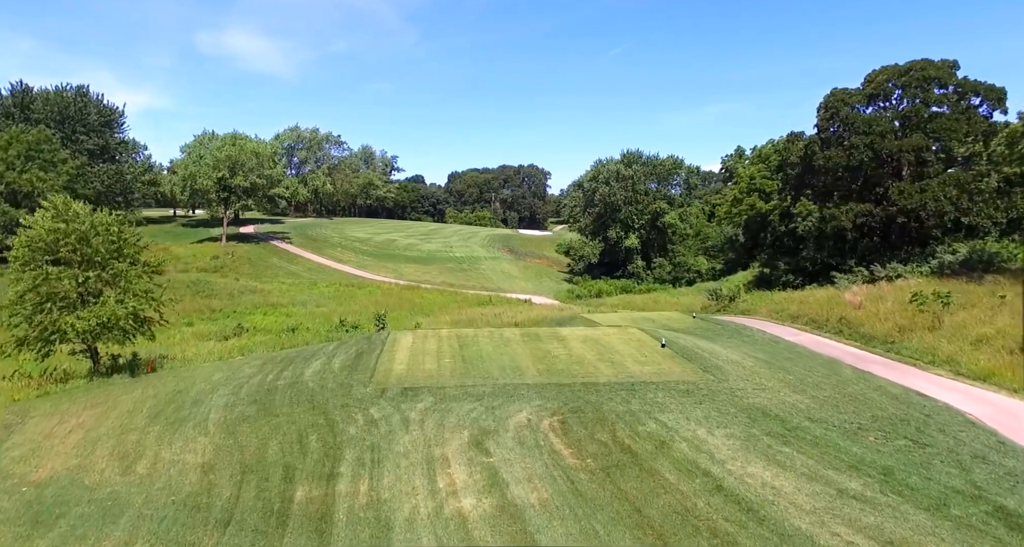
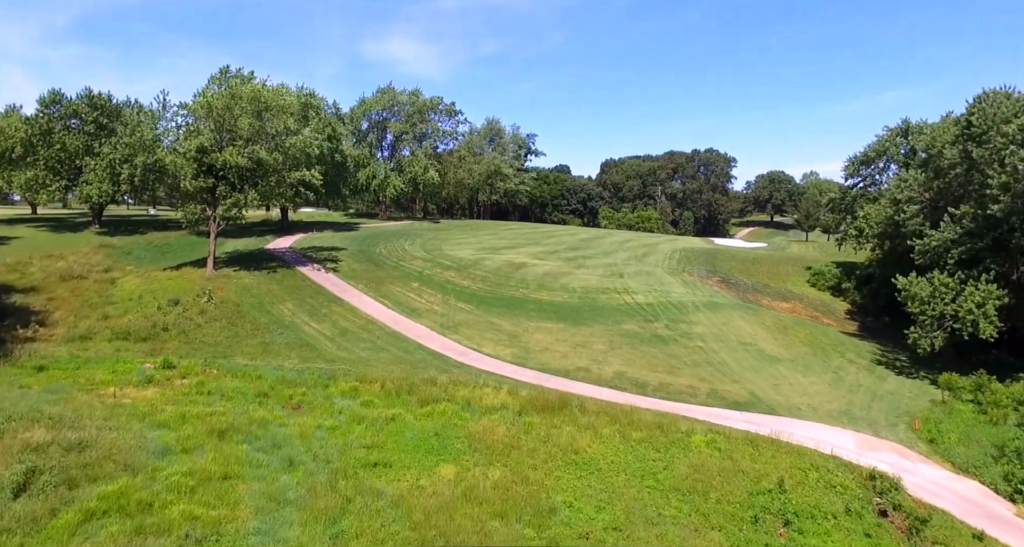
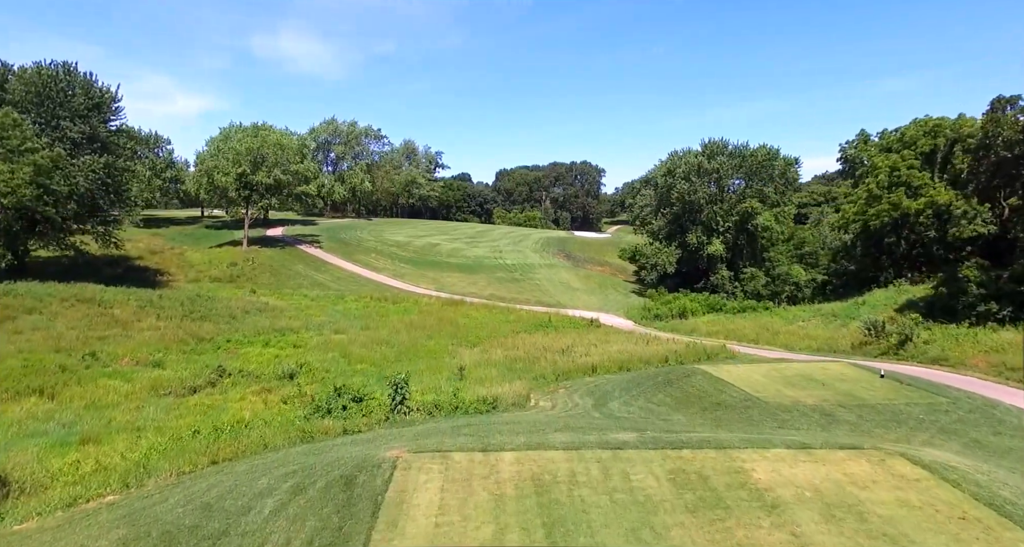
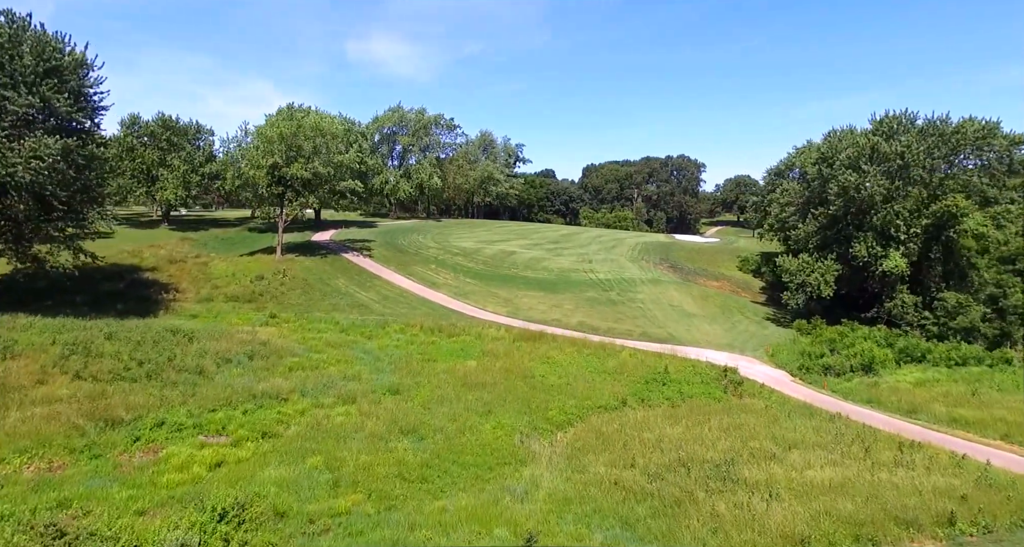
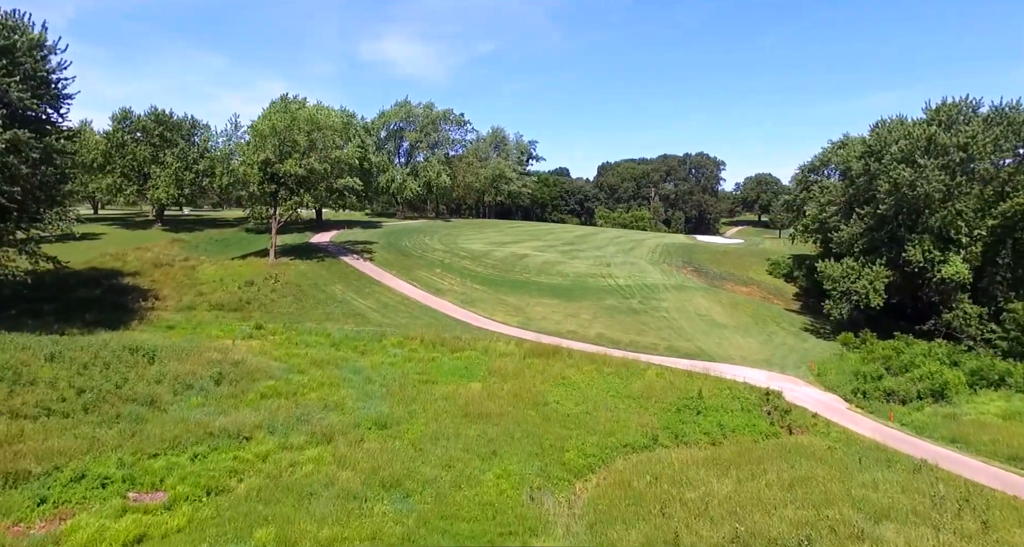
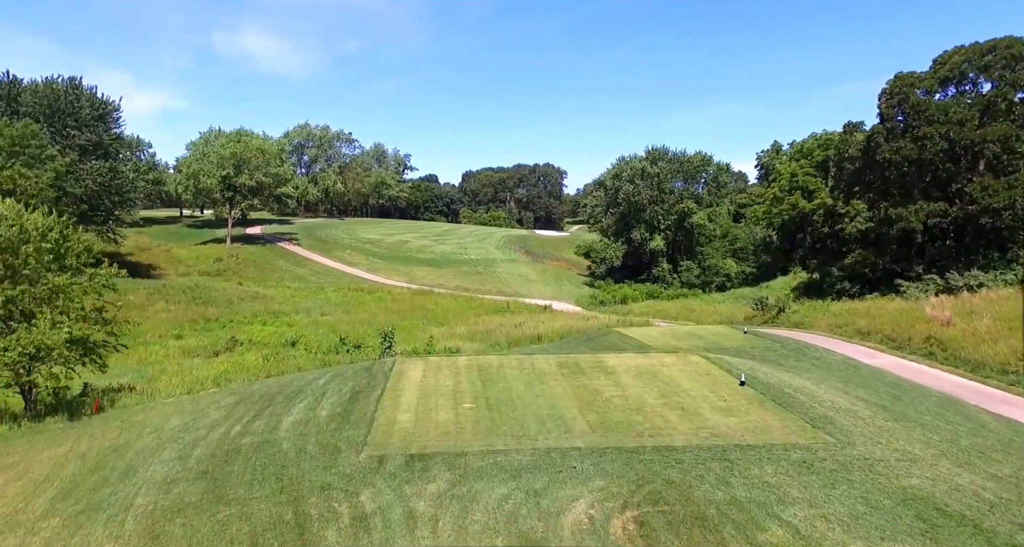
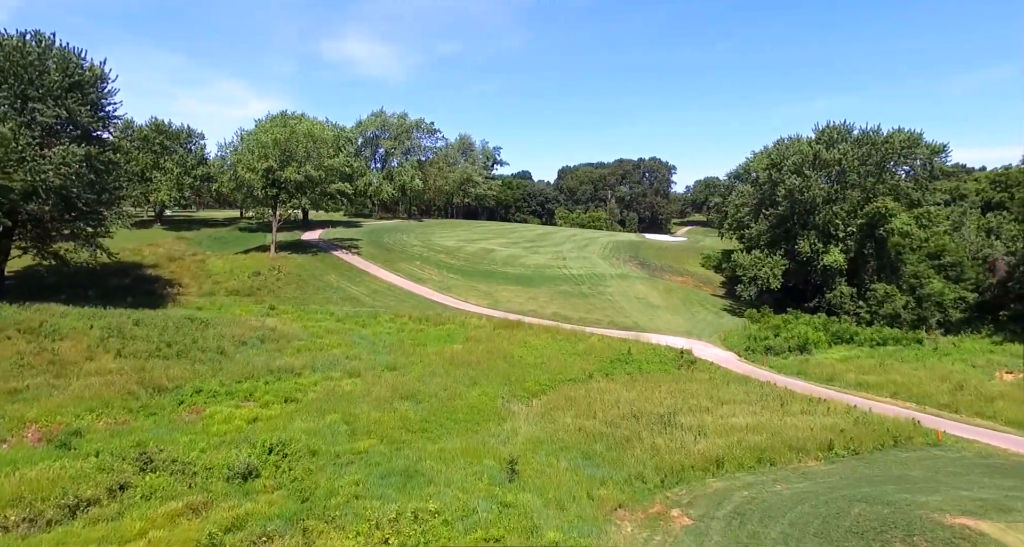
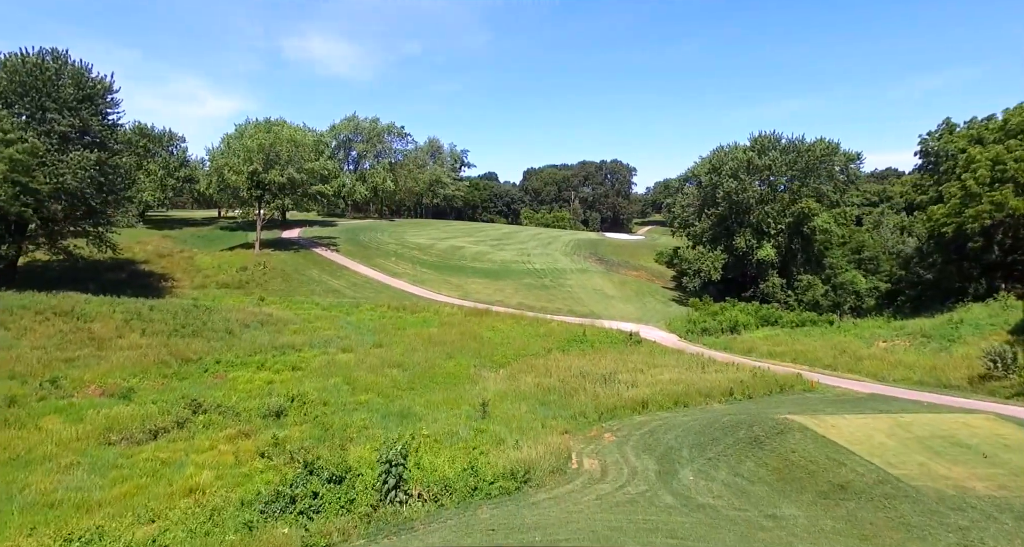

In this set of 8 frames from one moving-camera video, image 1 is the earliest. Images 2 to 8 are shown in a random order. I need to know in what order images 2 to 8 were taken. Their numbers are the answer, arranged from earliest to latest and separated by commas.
6, 3, 8, 7, 4, 5, 2
